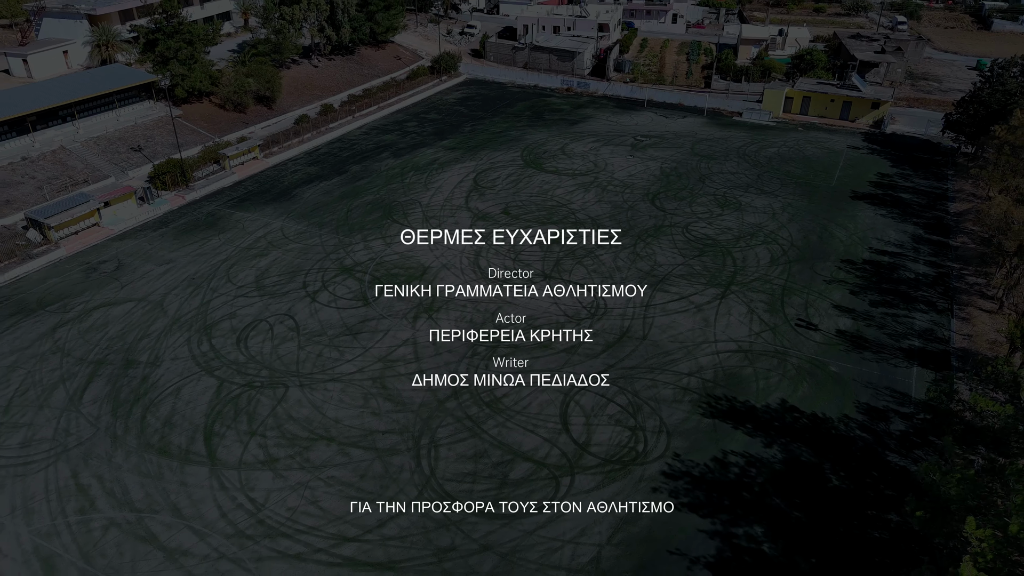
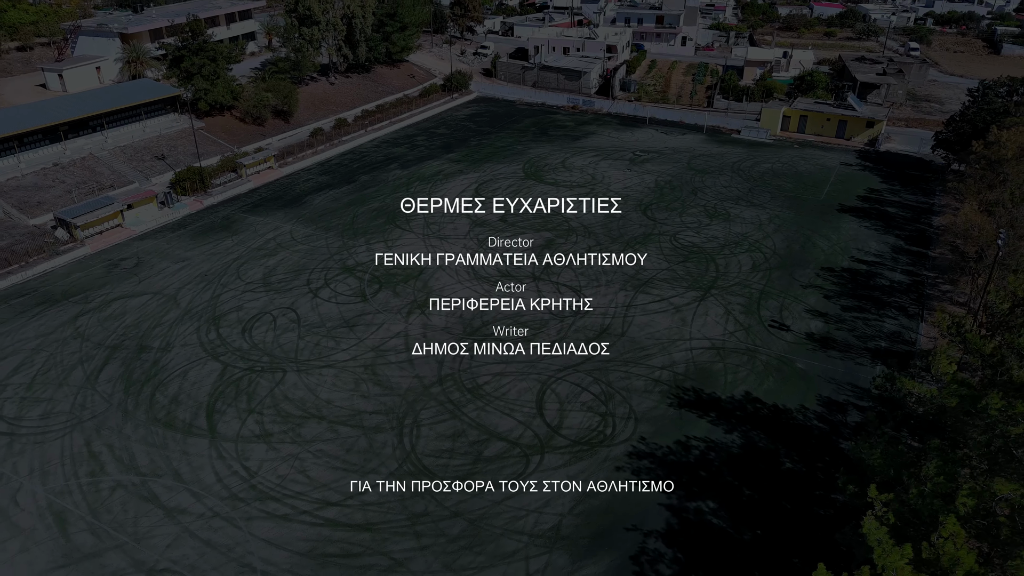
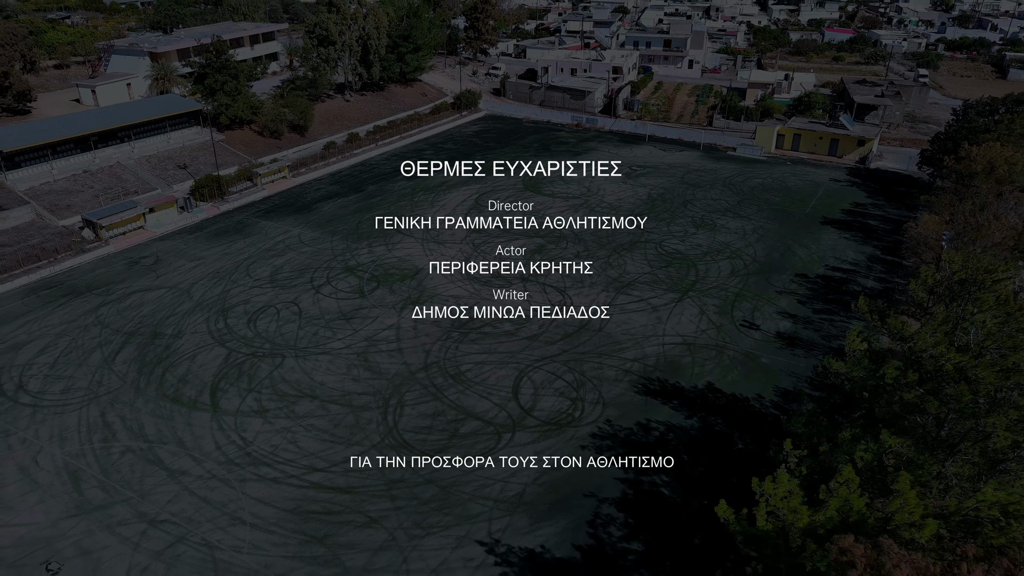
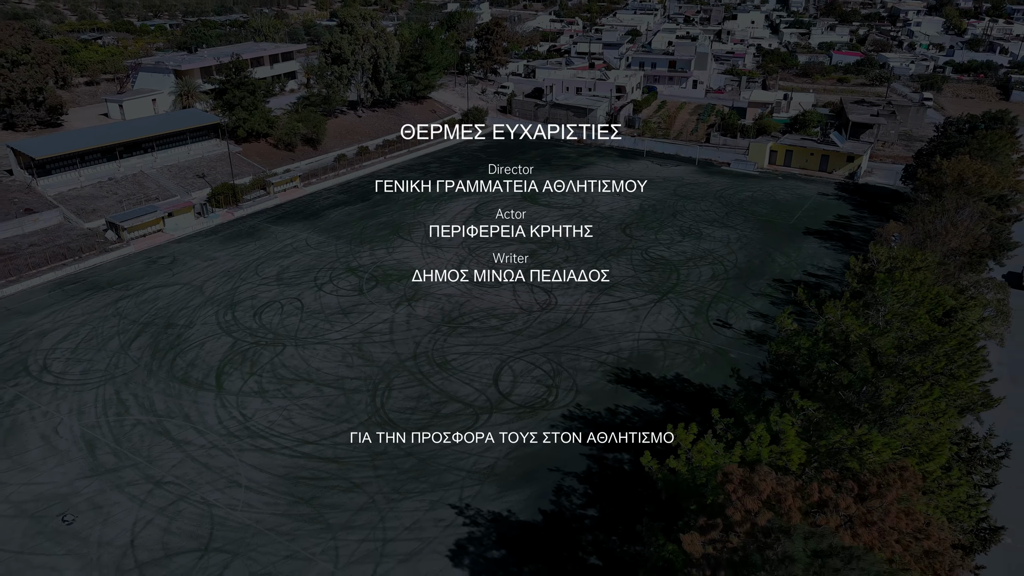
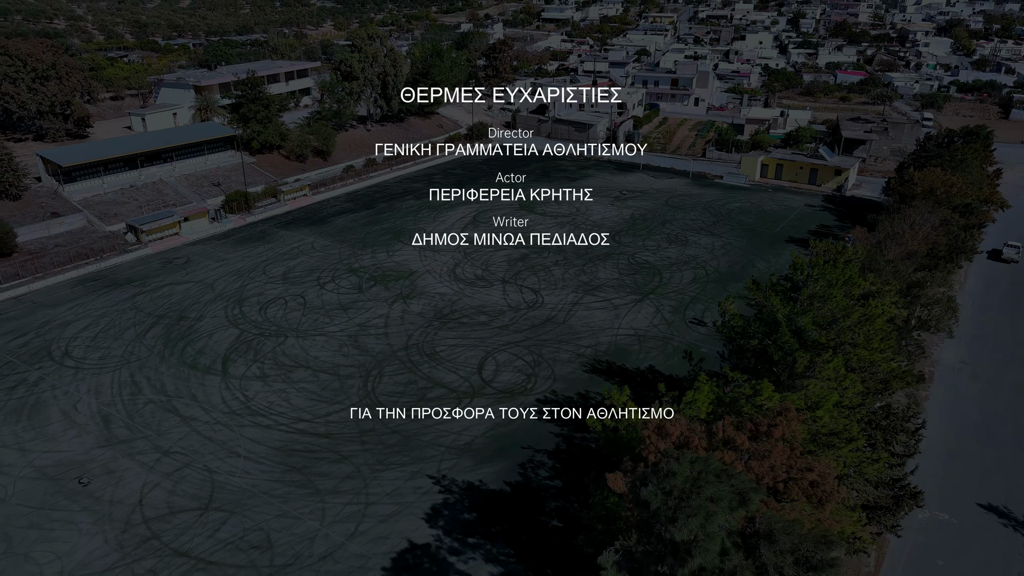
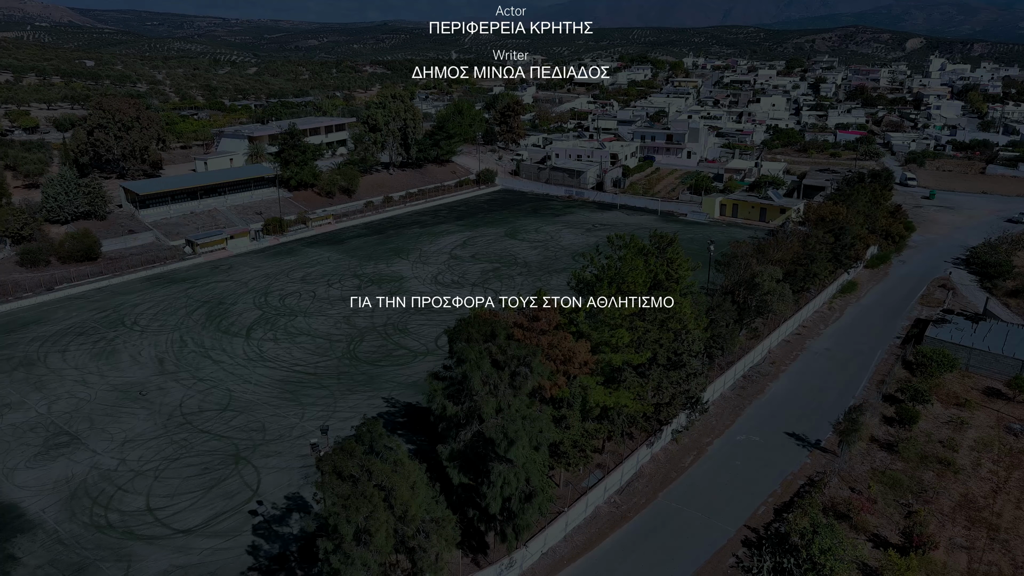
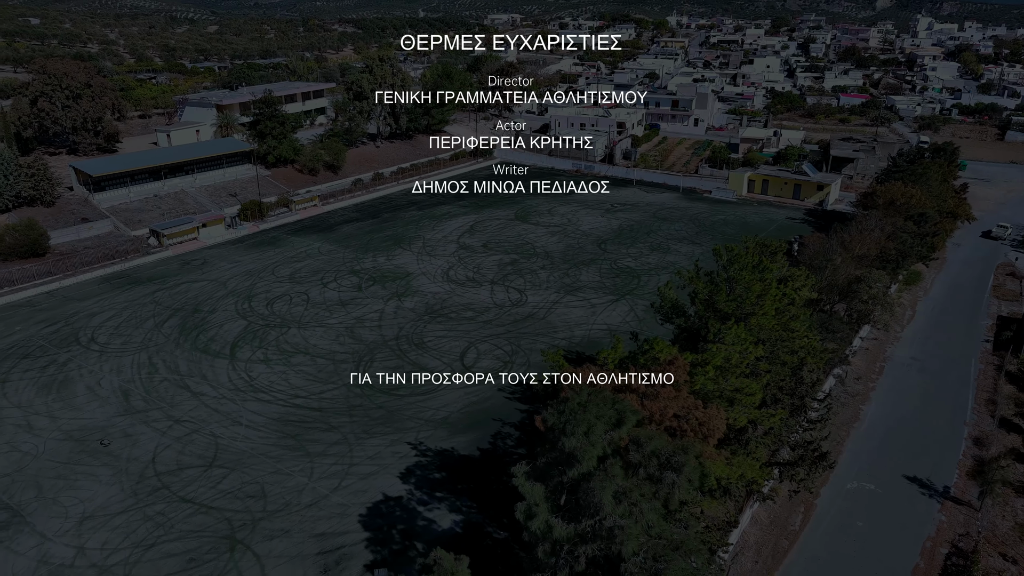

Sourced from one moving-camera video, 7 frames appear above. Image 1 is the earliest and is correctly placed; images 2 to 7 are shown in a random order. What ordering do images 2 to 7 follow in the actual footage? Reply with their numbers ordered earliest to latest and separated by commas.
2, 3, 4, 5, 7, 6
